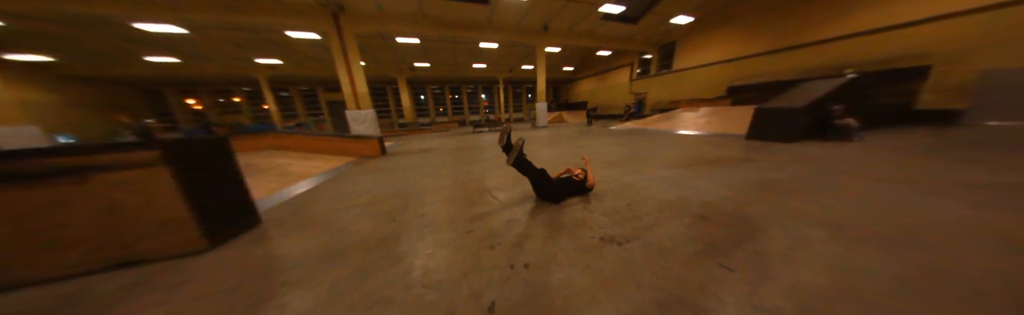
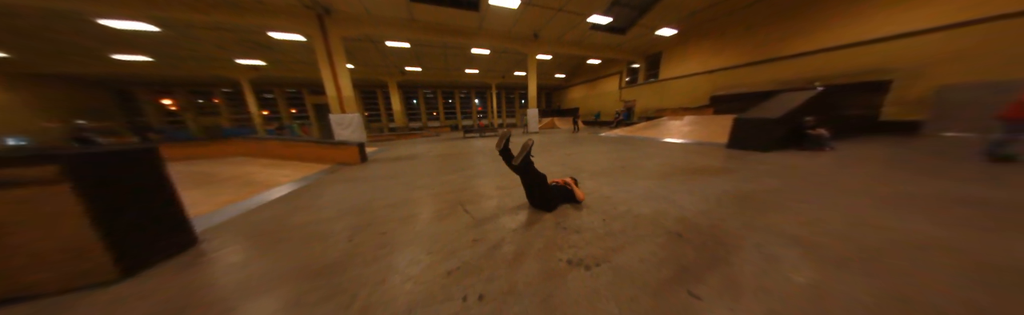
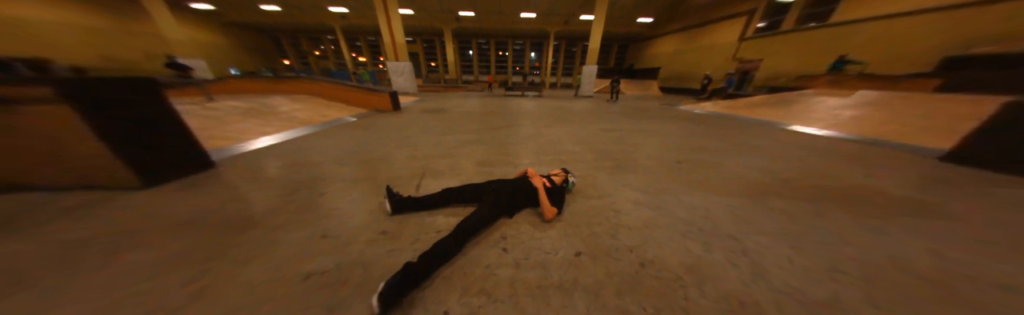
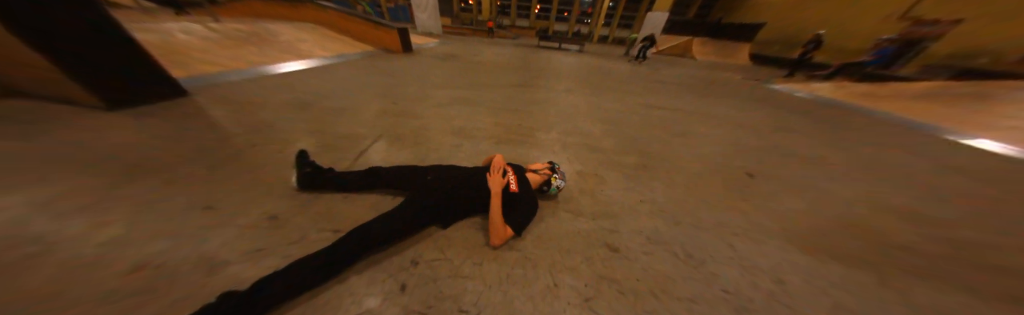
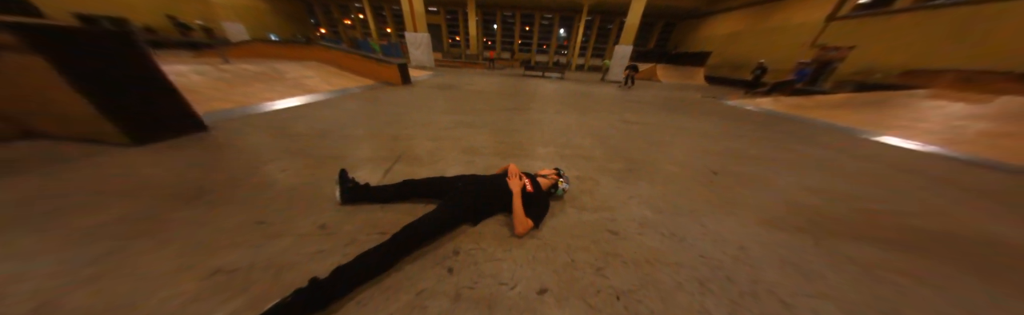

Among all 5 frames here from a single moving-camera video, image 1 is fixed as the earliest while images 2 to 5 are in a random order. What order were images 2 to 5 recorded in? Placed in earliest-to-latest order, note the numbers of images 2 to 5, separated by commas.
2, 3, 5, 4
